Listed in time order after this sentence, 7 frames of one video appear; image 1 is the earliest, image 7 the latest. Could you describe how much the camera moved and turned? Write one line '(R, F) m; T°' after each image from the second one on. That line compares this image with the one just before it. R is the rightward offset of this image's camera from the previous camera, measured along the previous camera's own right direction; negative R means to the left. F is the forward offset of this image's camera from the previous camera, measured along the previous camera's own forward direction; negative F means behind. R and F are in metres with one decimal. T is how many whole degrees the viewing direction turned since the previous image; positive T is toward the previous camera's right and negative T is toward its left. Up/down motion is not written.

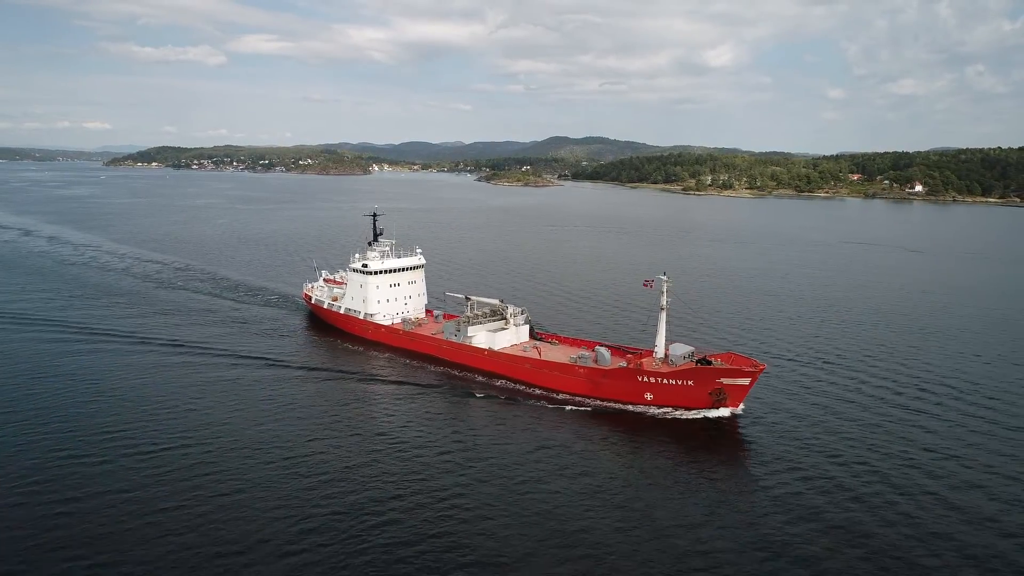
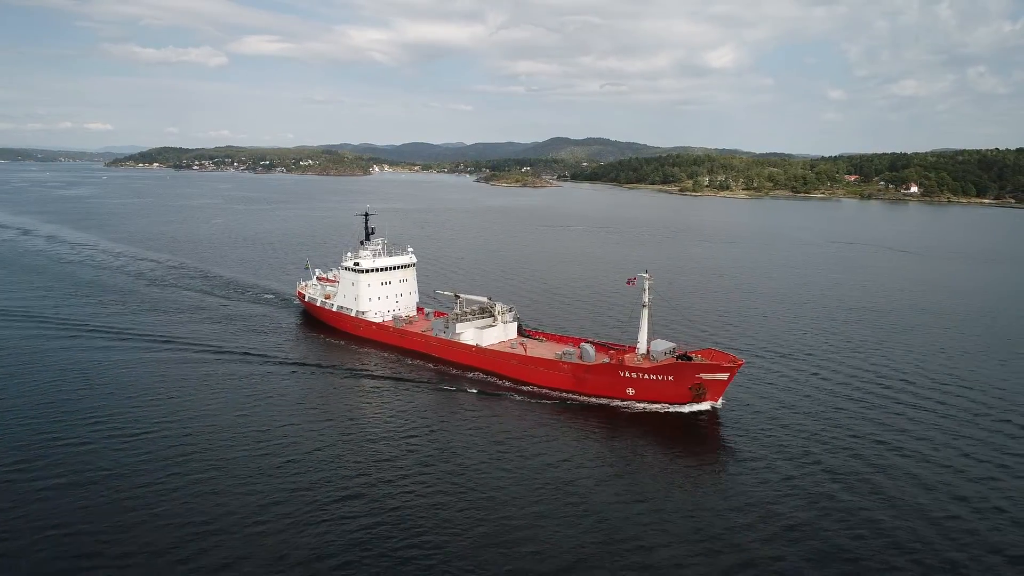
(+0.7, -0.7) m; 0°
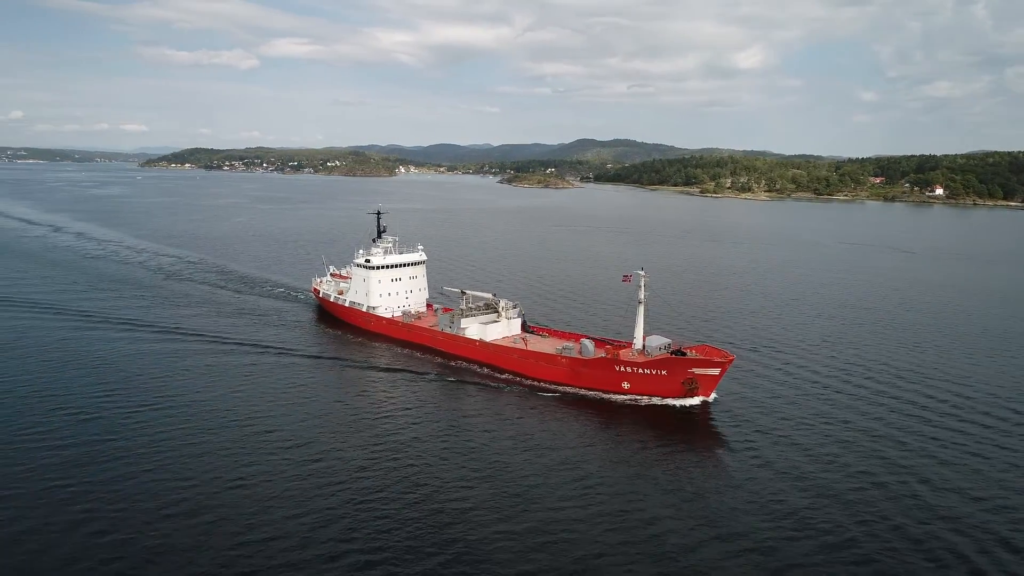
(+1.1, -1.0) m; -2°
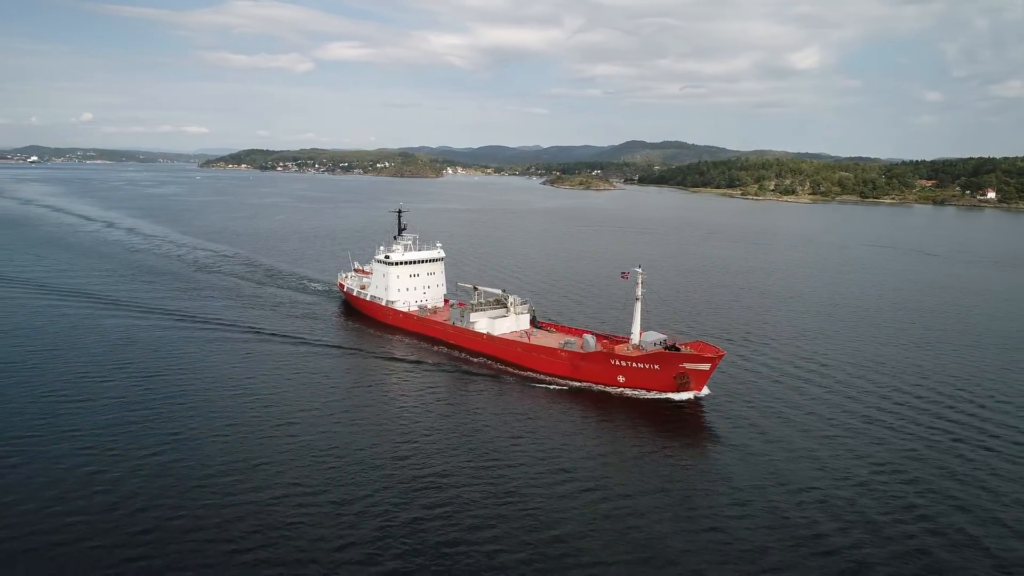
(+2.1, -1.2) m; -4°
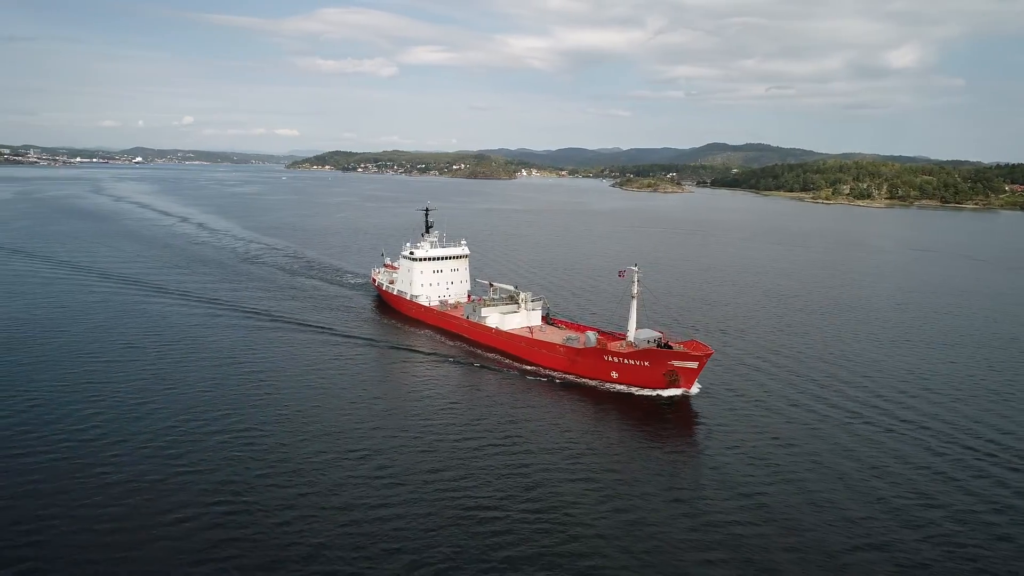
(+3.6, -0.8) m; -6°
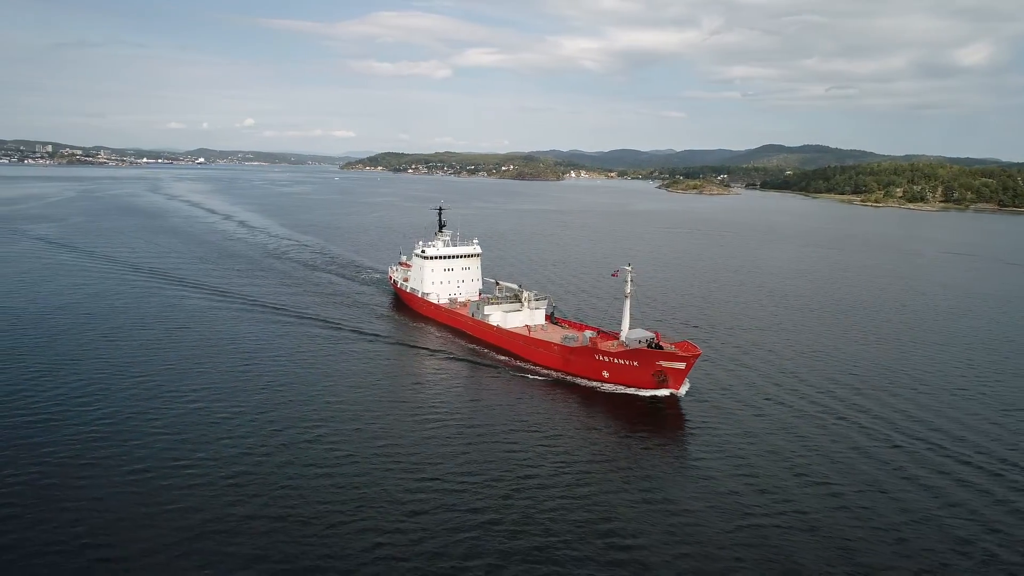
(+2.6, -0.1) m; -4°
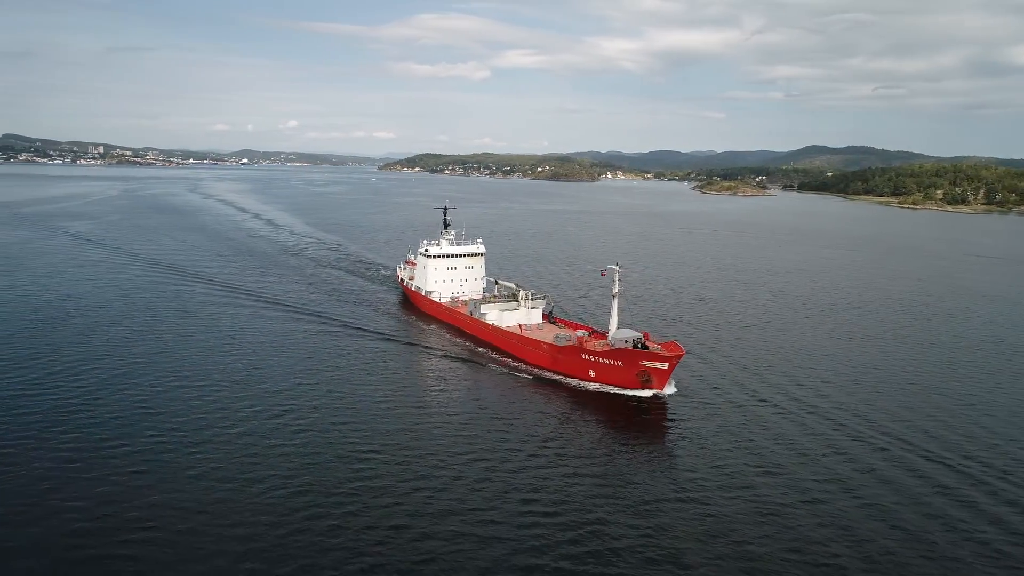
(+2.3, 0.0) m; -3°
